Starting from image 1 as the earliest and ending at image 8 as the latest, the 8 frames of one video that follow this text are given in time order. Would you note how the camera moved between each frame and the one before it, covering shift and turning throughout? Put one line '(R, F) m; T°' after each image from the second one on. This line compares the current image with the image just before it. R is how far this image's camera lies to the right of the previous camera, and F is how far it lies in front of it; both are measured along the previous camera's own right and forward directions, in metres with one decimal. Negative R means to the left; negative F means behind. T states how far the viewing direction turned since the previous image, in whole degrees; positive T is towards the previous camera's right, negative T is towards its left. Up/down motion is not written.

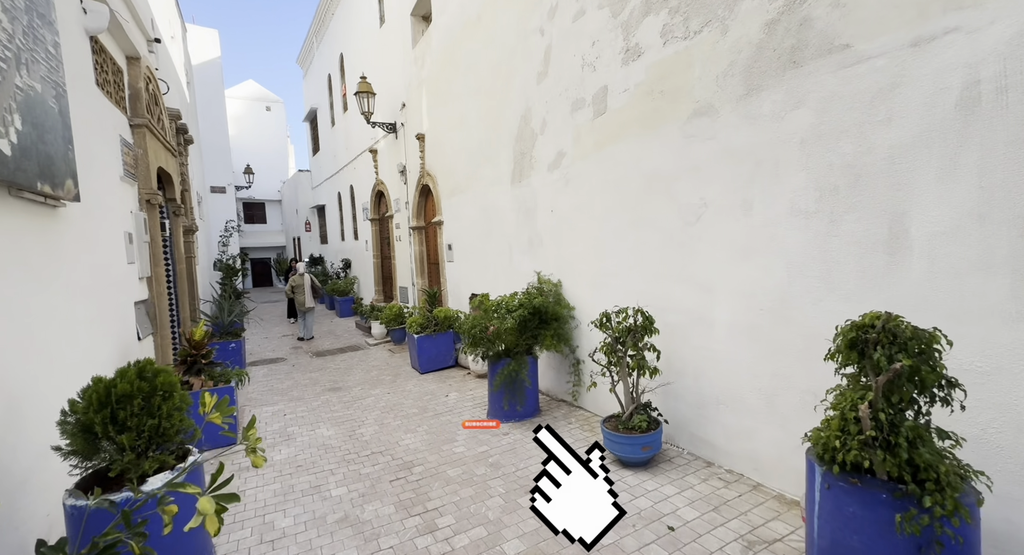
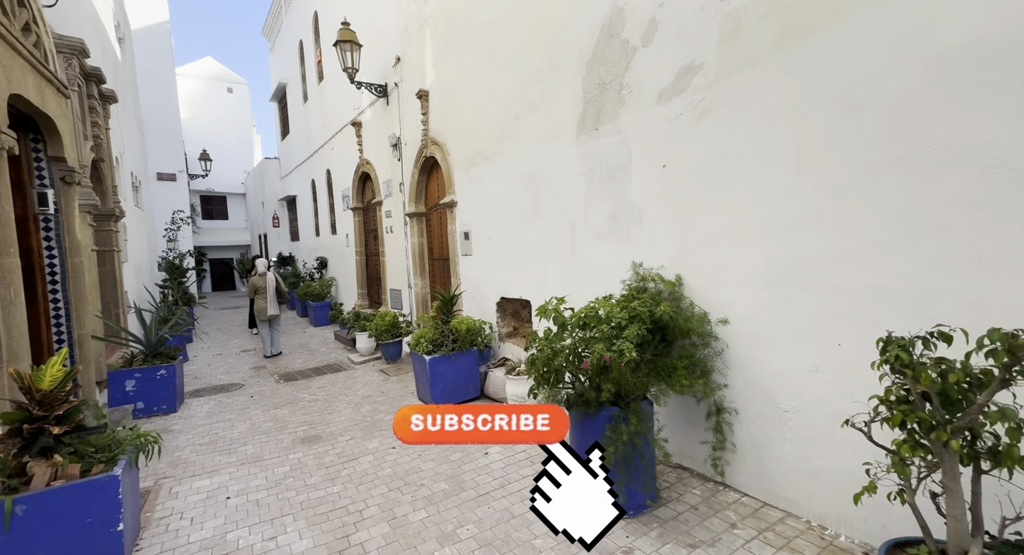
(-0.8, +2.1) m; +3°
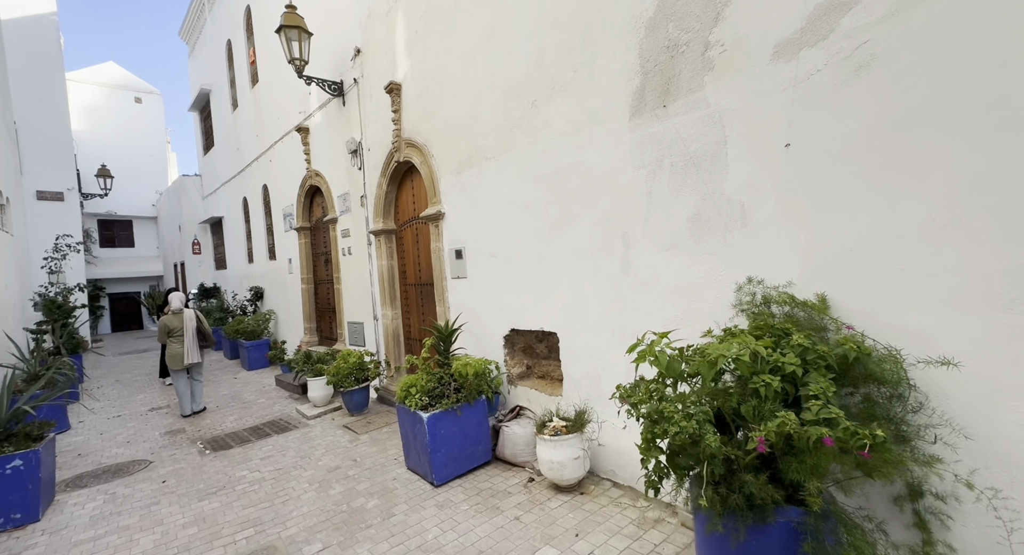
(-0.7, +1.2) m; +8°
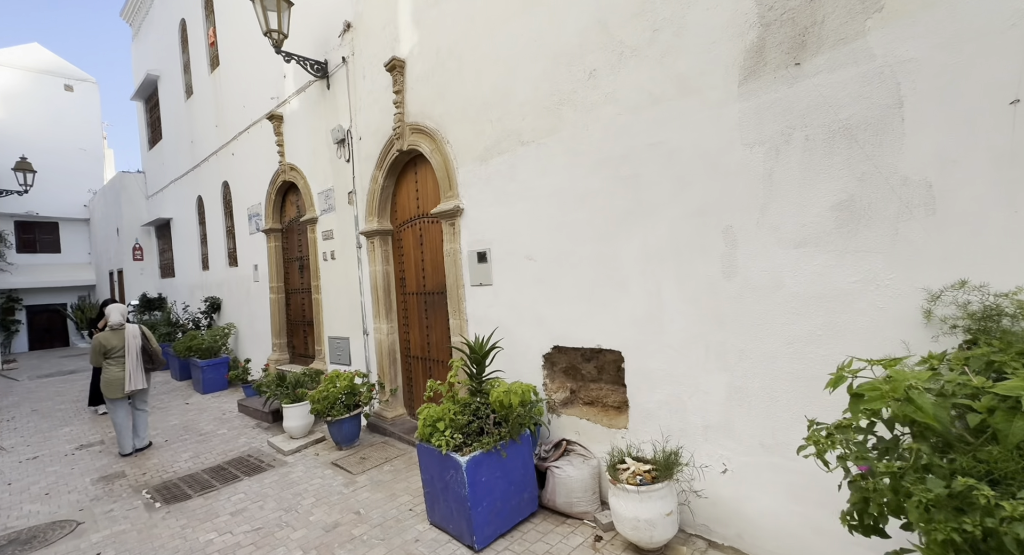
(-0.7, +0.8) m; +5°
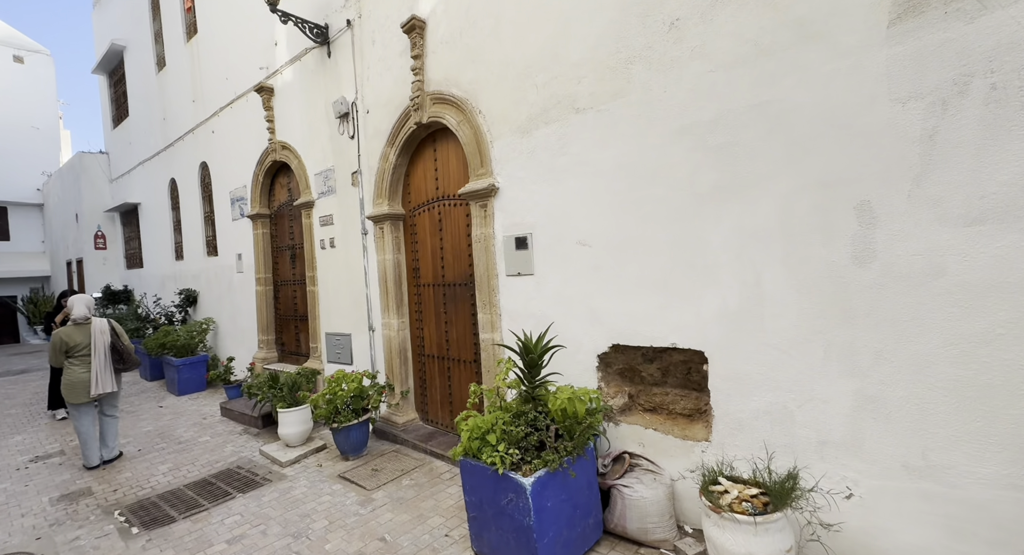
(-0.5, +0.5) m; +3°
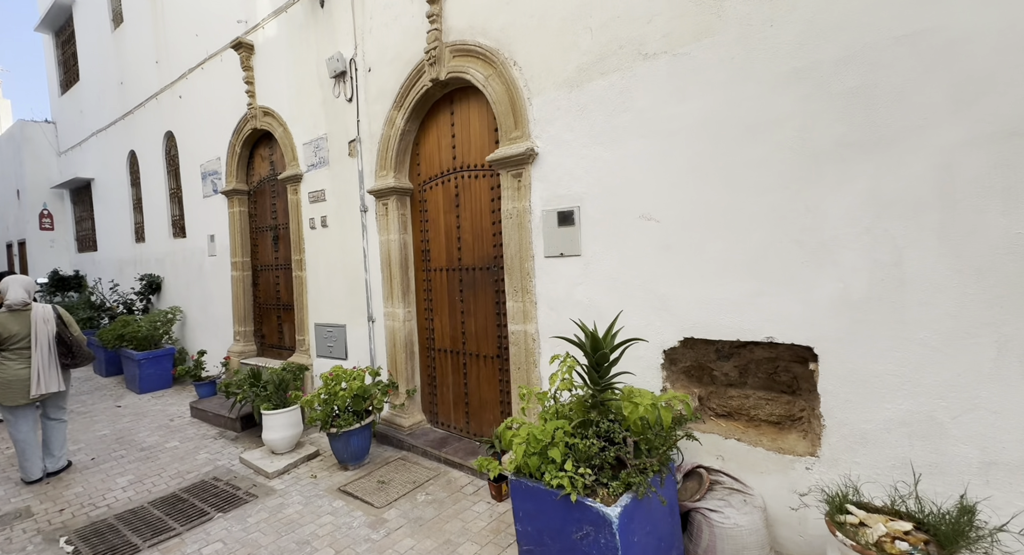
(-0.5, +0.6) m; +3°
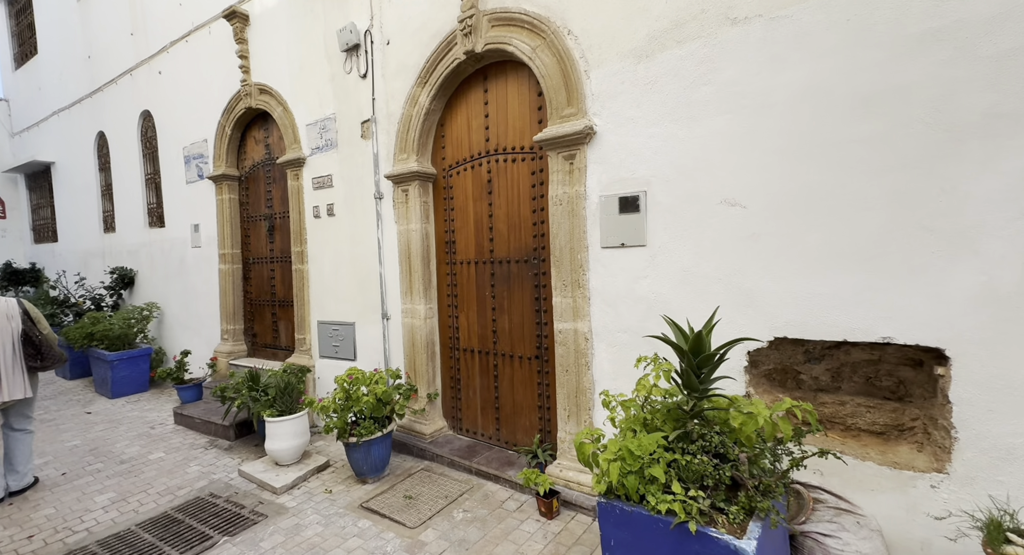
(-0.5, +0.4) m; +3°
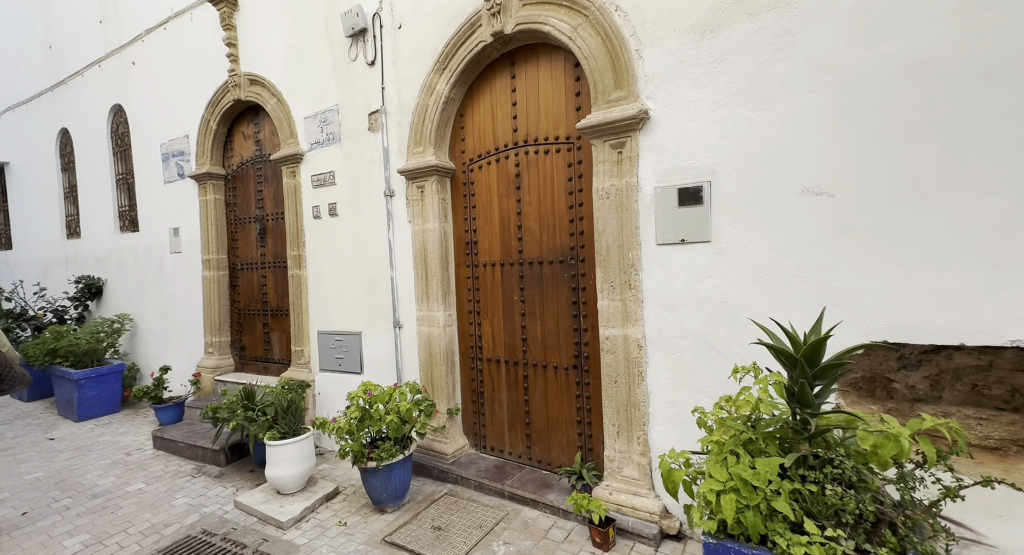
(-0.4, +0.3) m; +3°
